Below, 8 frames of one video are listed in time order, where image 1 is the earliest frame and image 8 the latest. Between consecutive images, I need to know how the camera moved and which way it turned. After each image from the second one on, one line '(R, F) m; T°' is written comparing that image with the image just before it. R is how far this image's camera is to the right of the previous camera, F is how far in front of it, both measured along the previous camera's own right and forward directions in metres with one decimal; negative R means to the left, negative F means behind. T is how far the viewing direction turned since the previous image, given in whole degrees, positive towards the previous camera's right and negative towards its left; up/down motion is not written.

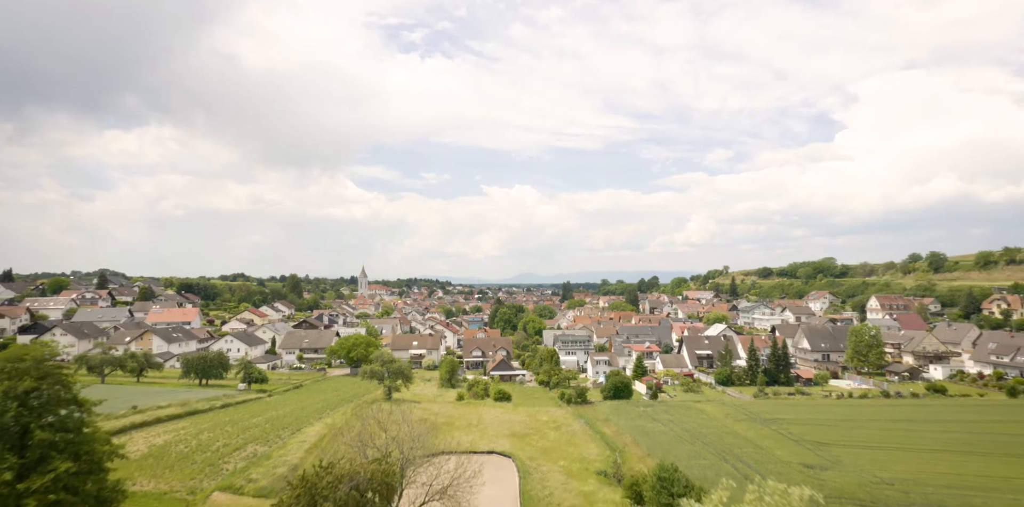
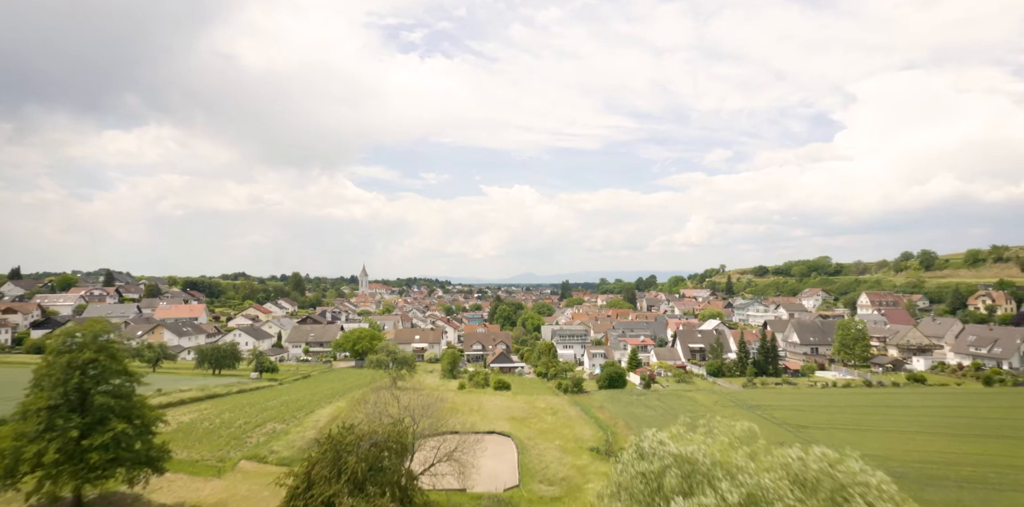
(0.0, -3.4) m; 0°
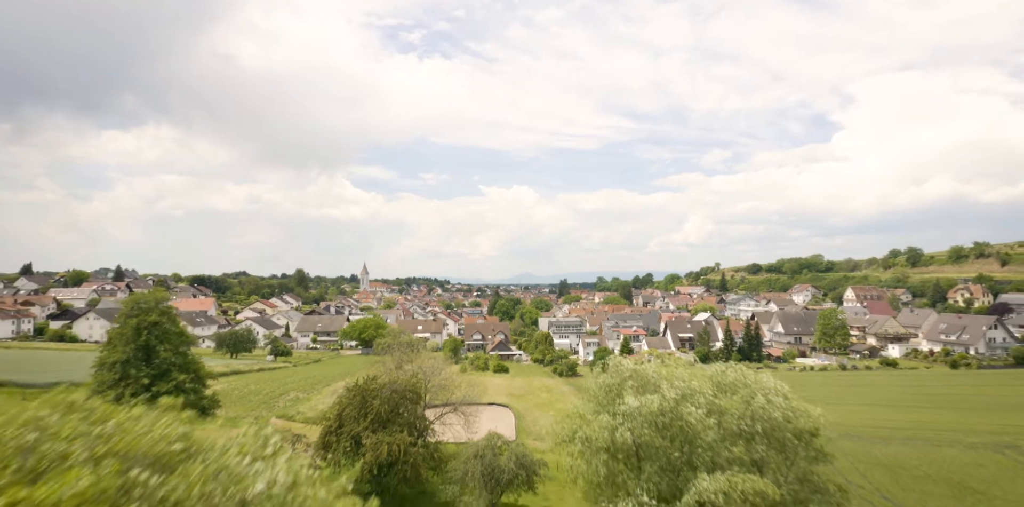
(+0.1, -5.1) m; 0°
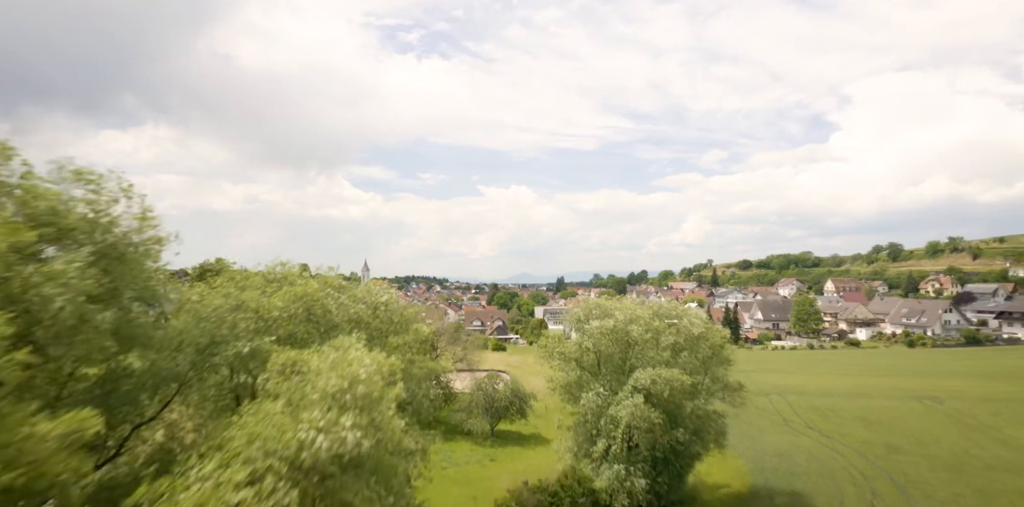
(+0.2, -7.7) m; 0°
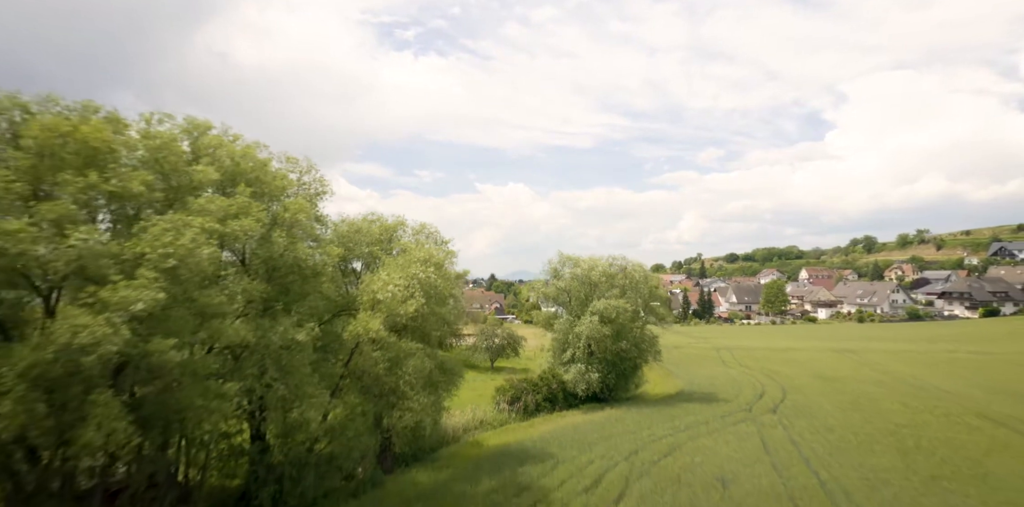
(+0.1, -10.9) m; 0°
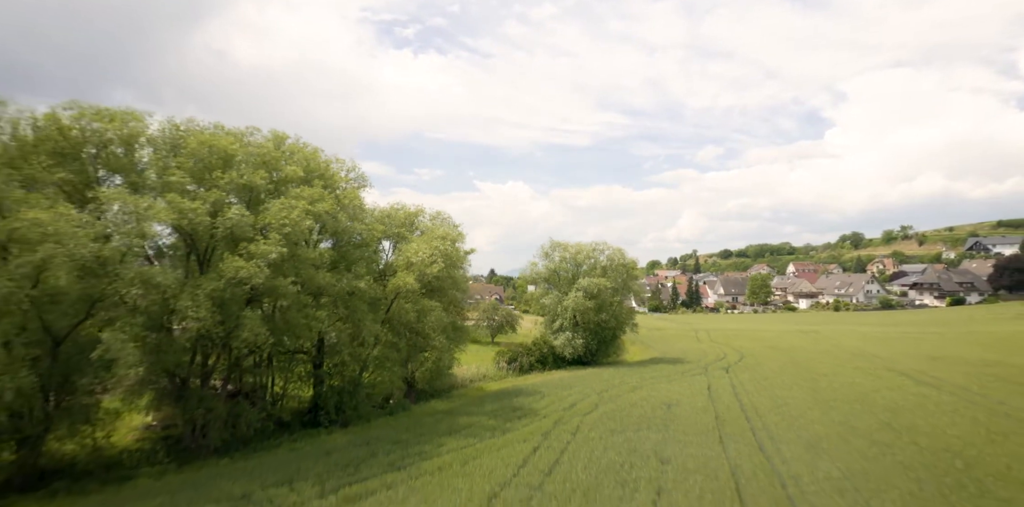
(+0.1, -6.7) m; 0°
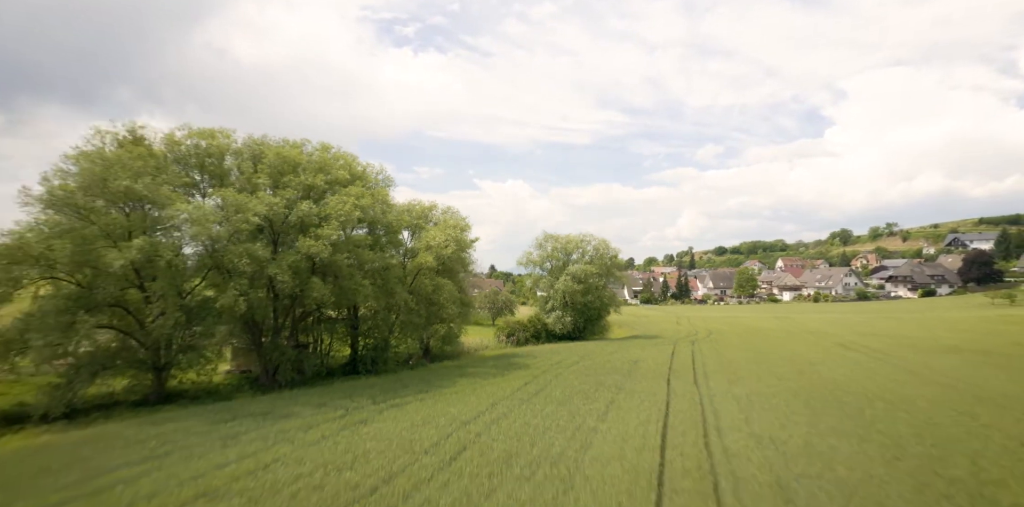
(+0.1, -6.6) m; 0°
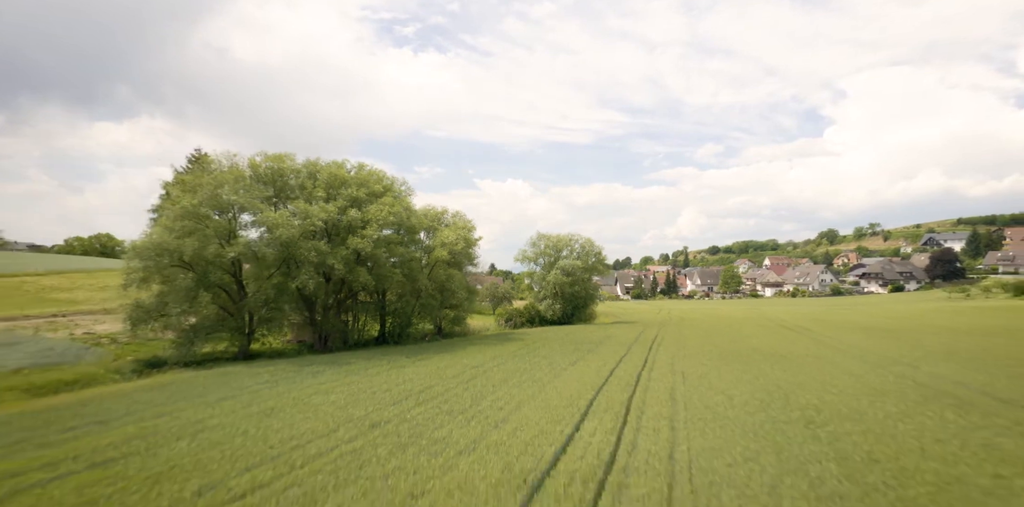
(+0.2, -8.2) m; 0°
